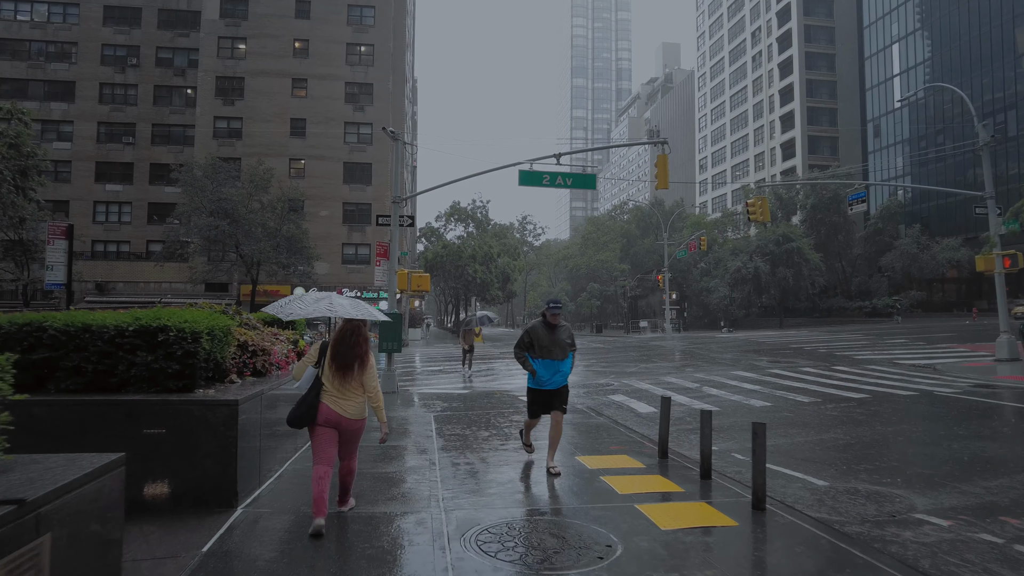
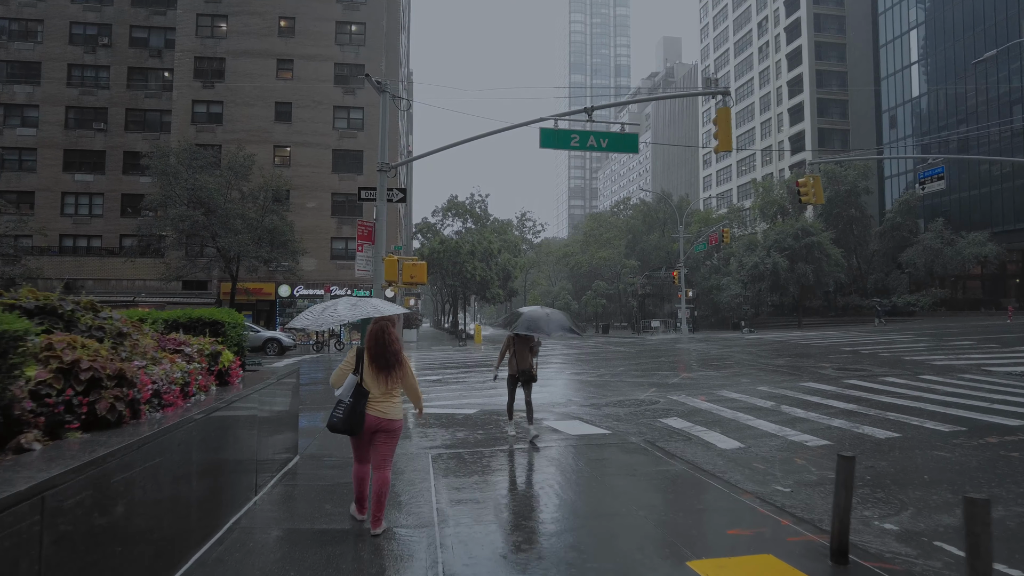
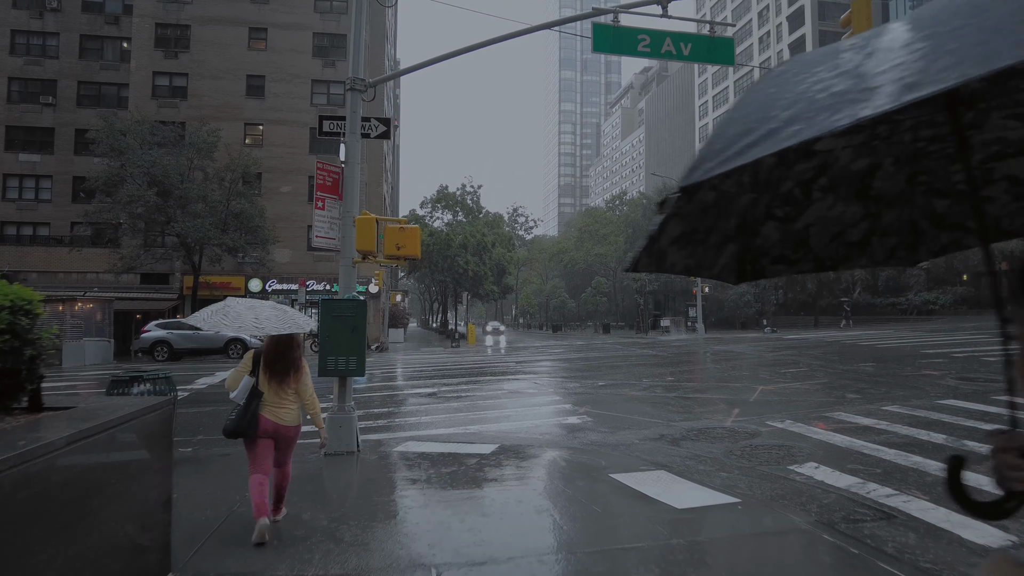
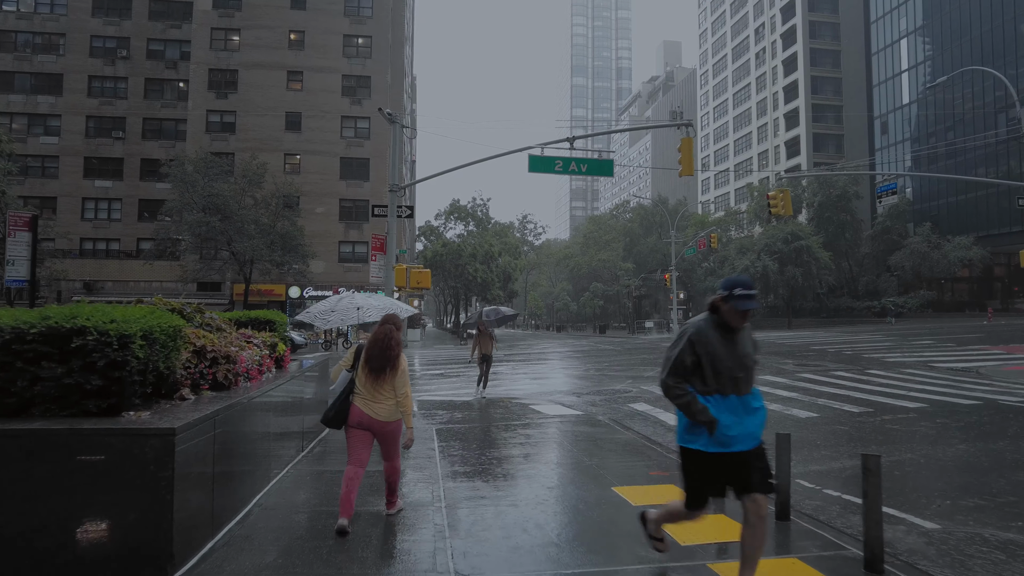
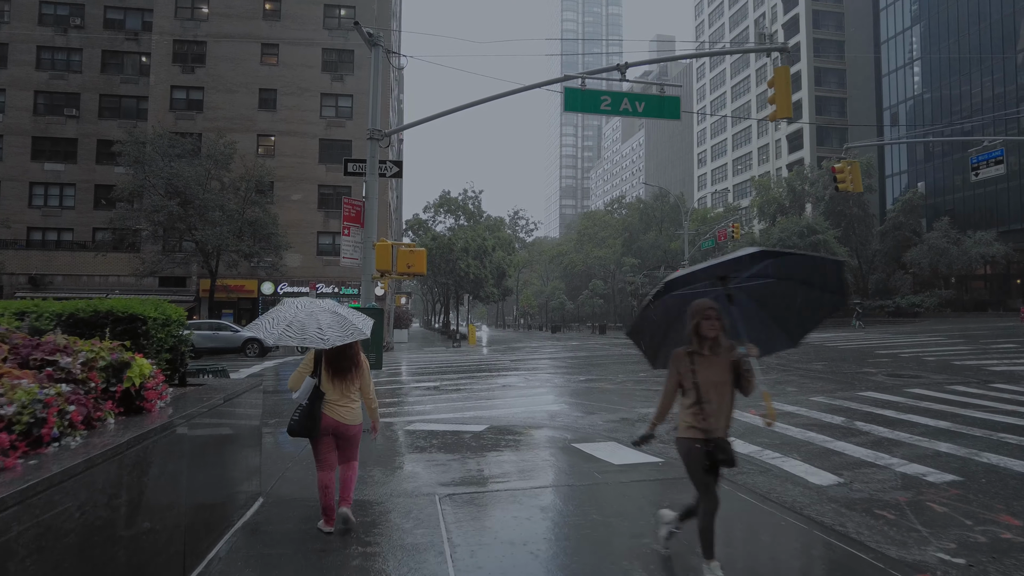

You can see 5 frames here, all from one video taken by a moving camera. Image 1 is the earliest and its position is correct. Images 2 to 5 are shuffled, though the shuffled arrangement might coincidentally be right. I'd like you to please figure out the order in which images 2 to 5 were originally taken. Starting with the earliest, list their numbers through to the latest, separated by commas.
4, 2, 5, 3
